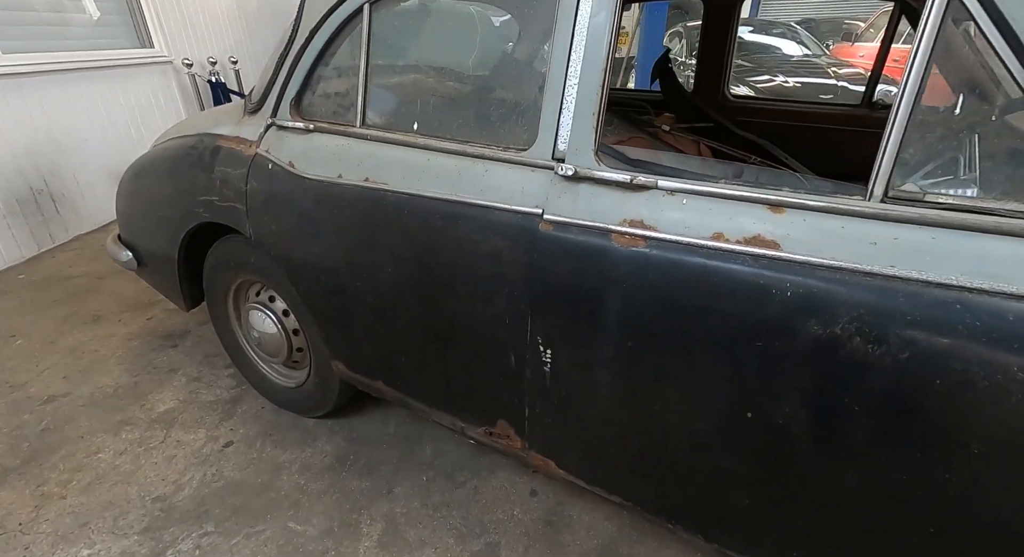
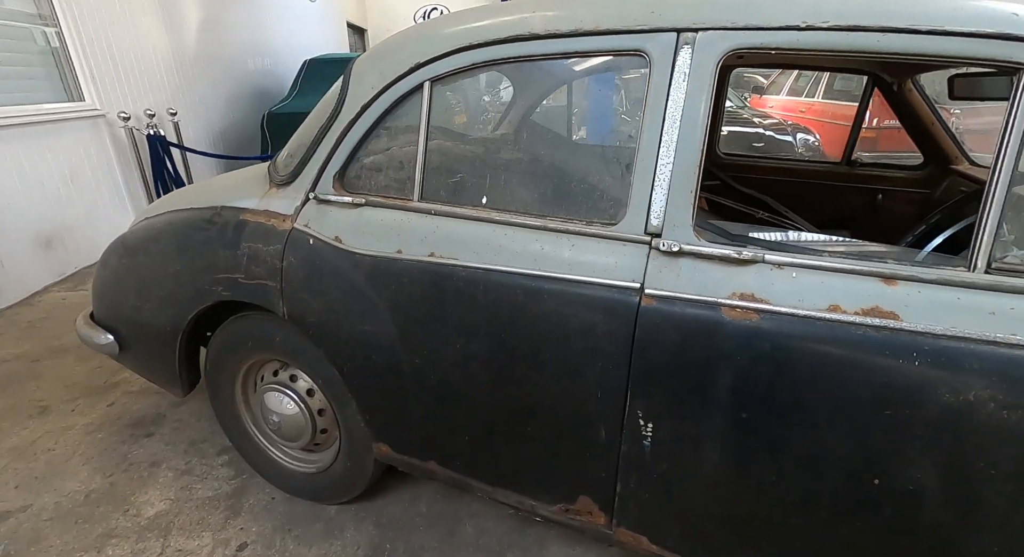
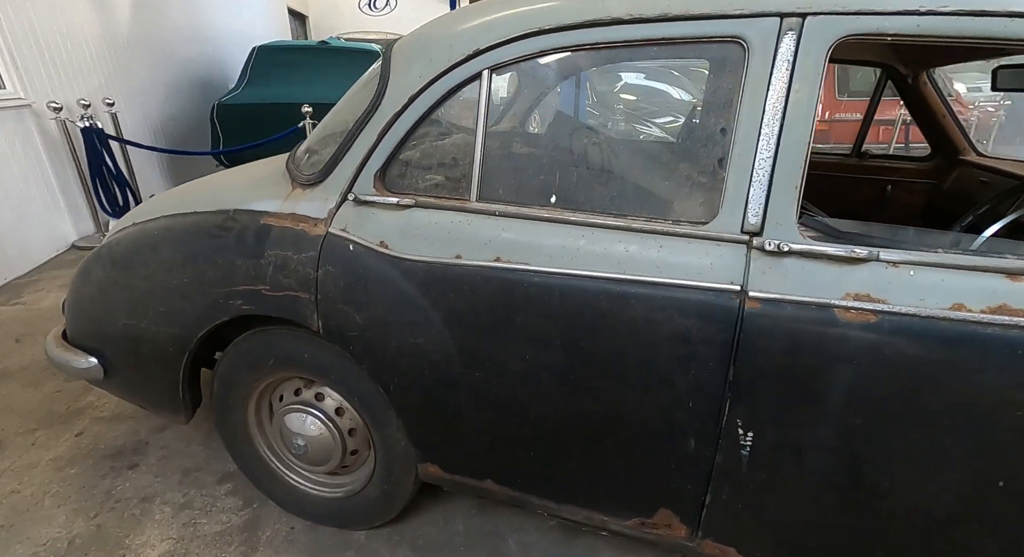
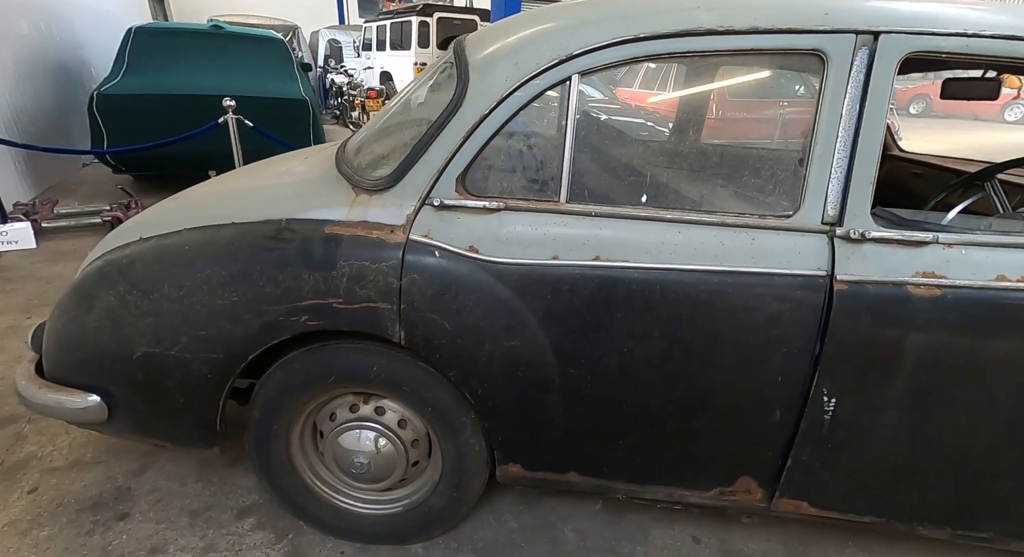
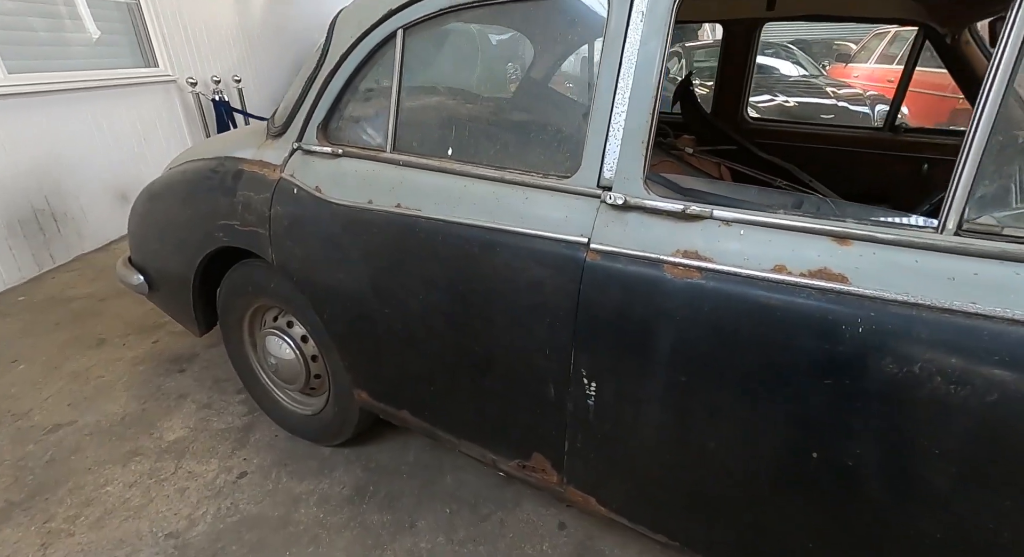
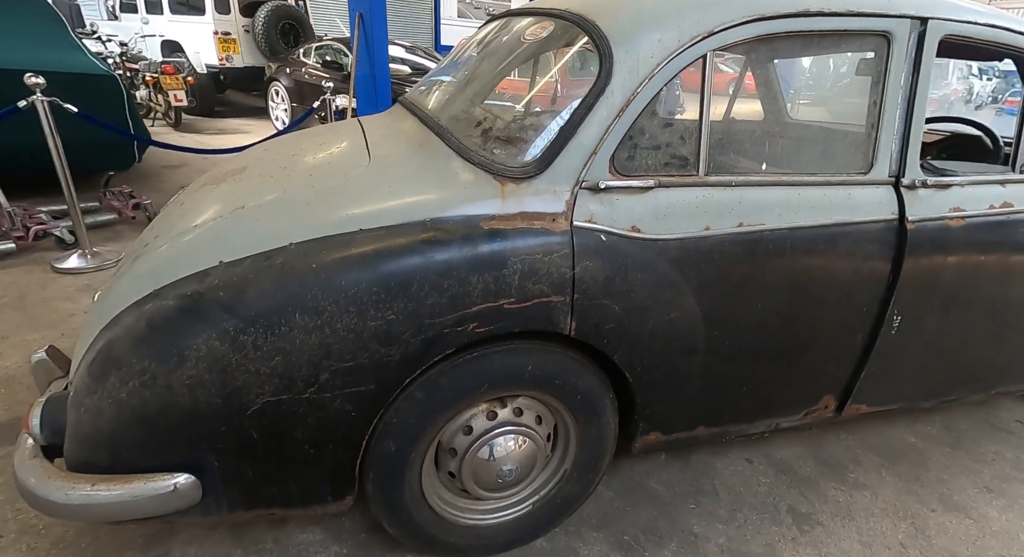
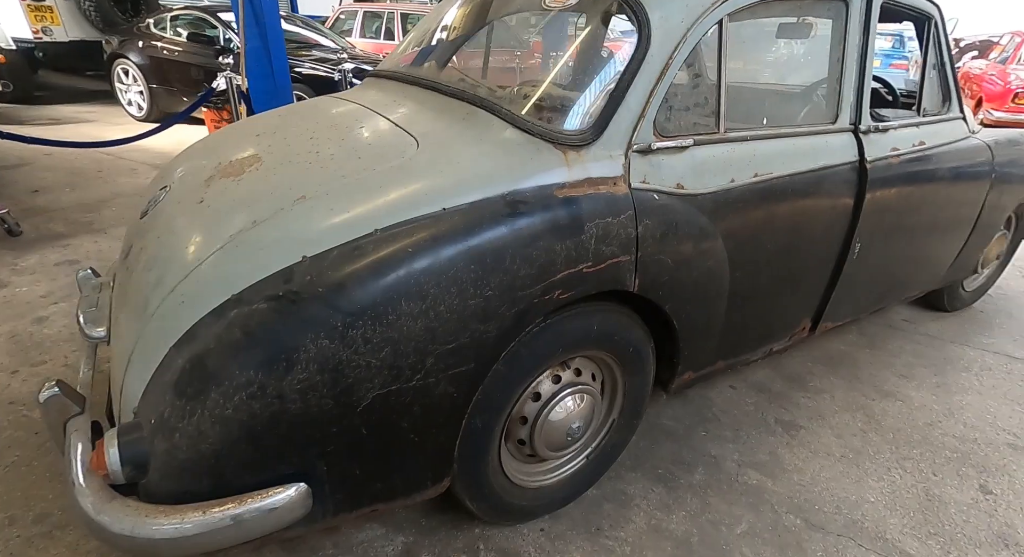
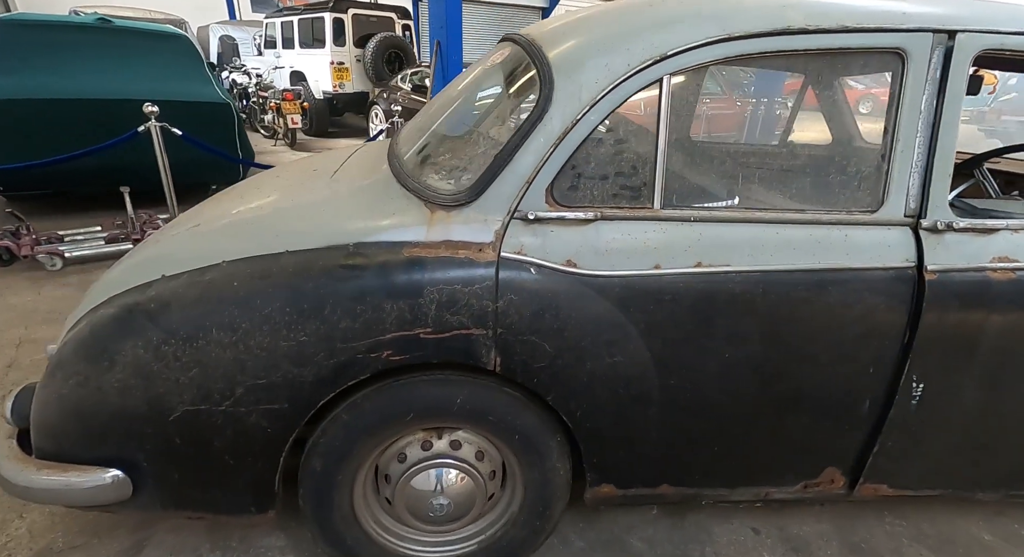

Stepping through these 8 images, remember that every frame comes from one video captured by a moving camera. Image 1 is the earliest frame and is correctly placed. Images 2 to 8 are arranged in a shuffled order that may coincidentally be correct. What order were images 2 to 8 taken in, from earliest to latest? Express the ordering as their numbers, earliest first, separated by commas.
5, 2, 3, 4, 8, 6, 7
